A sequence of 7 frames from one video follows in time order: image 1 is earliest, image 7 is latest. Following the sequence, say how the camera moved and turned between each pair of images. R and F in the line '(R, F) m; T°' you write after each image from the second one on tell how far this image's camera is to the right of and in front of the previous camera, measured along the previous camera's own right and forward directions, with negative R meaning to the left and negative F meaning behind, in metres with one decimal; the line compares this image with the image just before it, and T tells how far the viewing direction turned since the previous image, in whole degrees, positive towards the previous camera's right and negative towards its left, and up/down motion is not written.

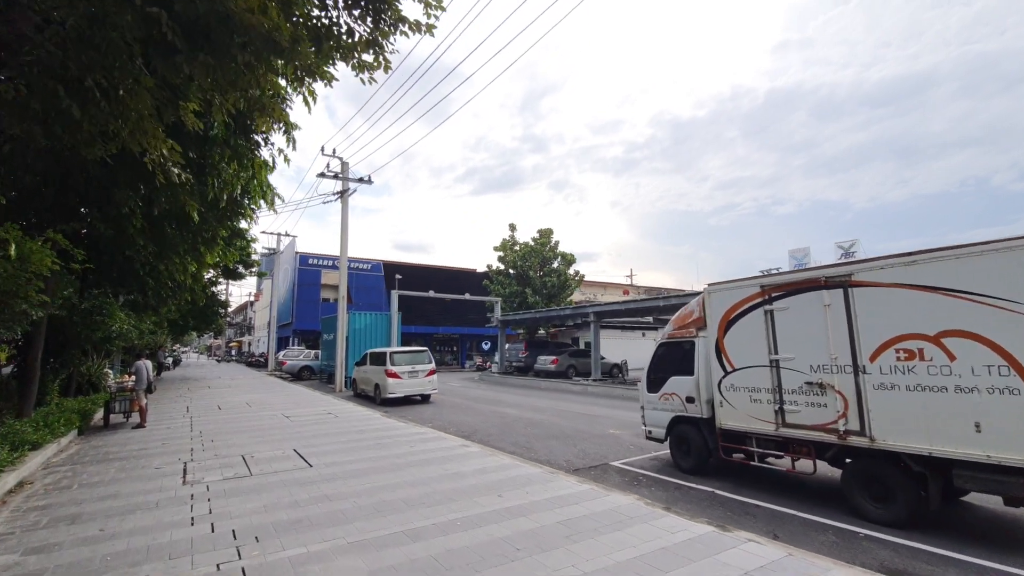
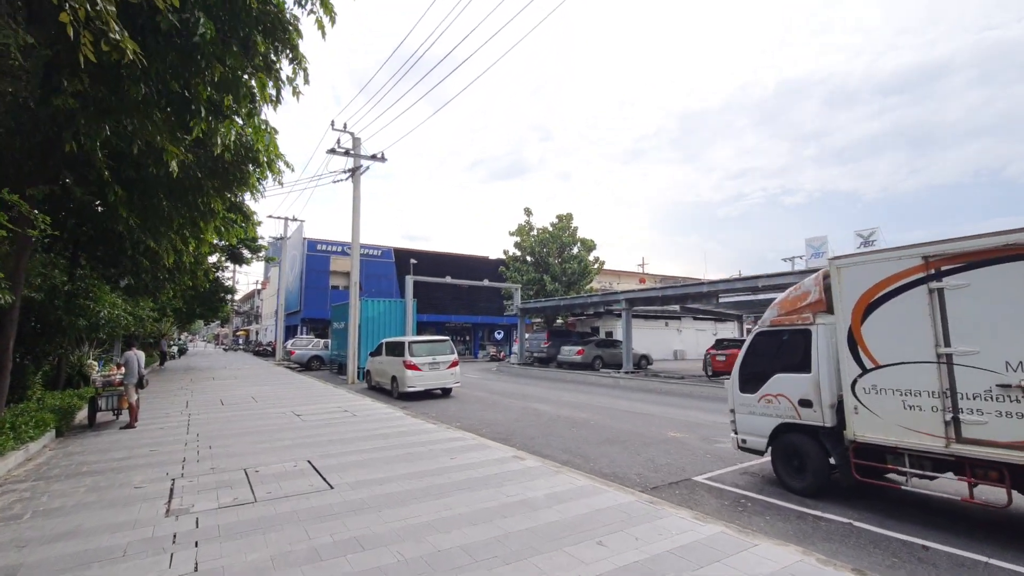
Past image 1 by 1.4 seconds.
(-0.6, +1.5) m; -1°
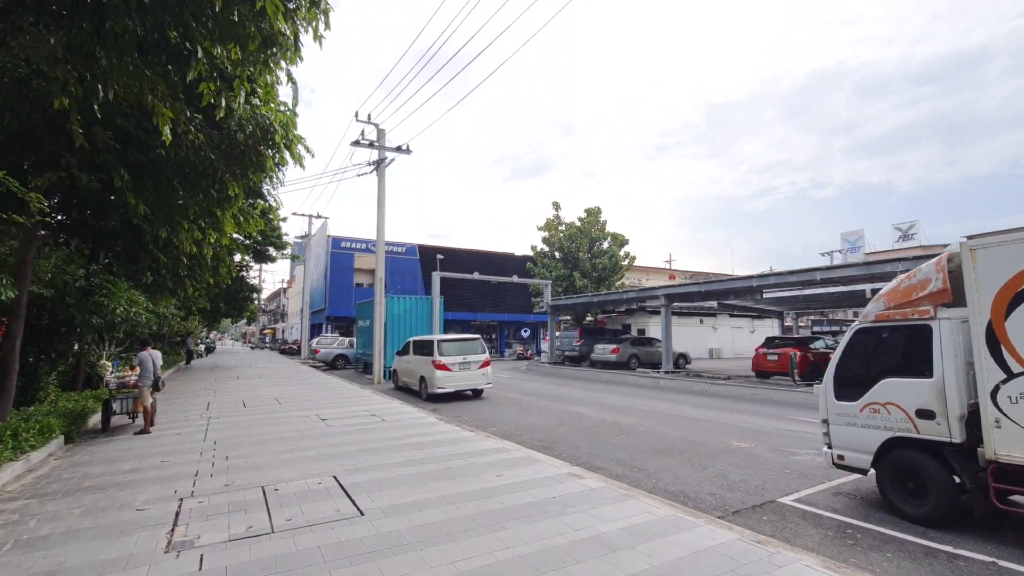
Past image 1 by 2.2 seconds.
(-0.3, +0.9) m; -2°
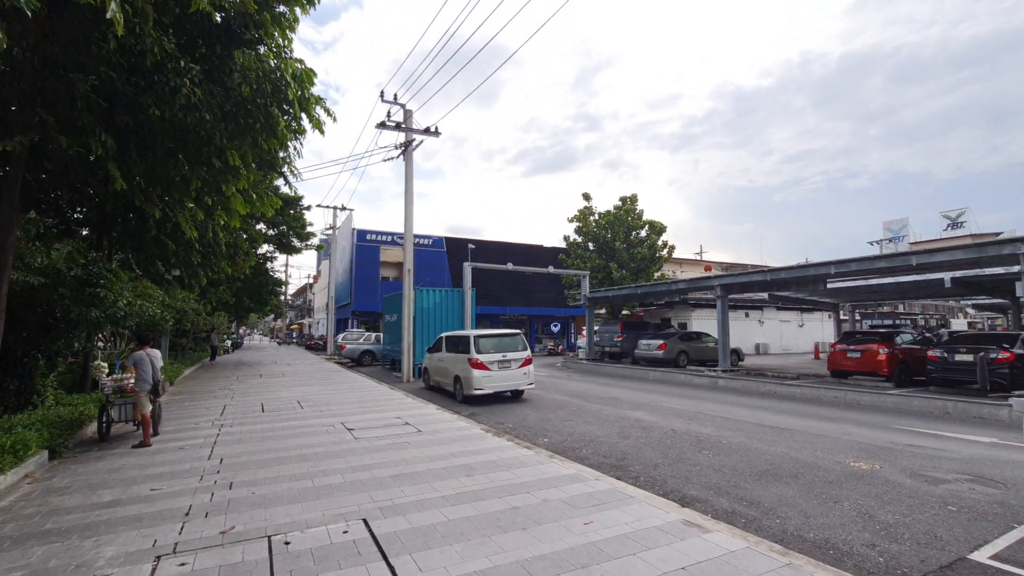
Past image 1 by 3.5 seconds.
(-0.5, +1.5) m; -2°
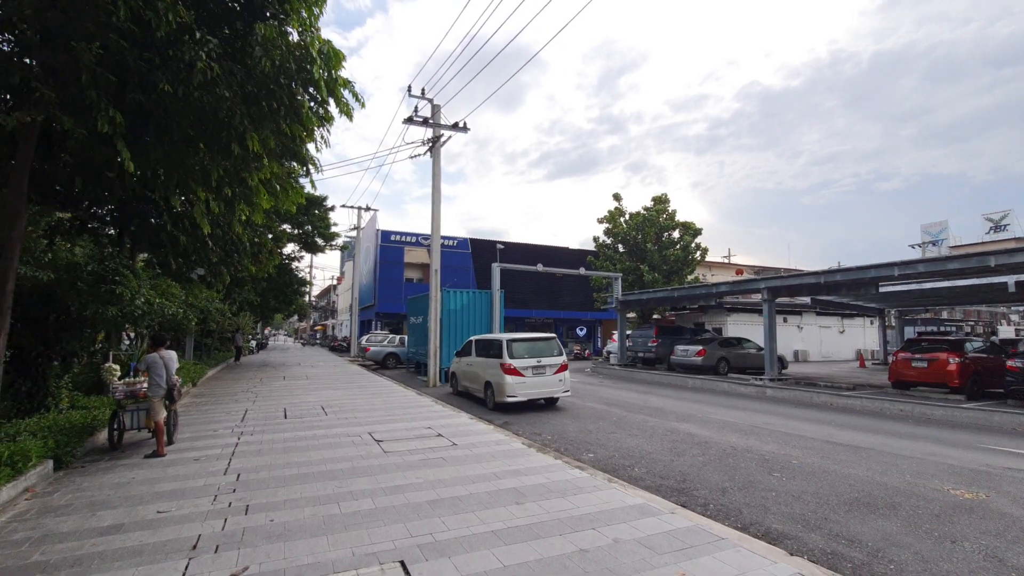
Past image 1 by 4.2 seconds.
(-0.3, +0.7) m; -2°
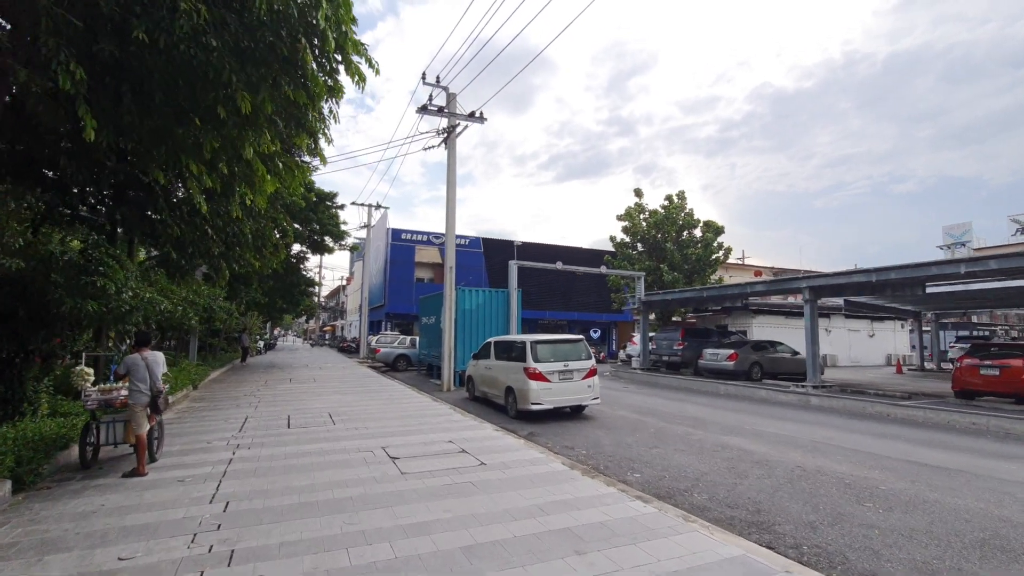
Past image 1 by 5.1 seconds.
(-0.3, +1.0) m; -1°
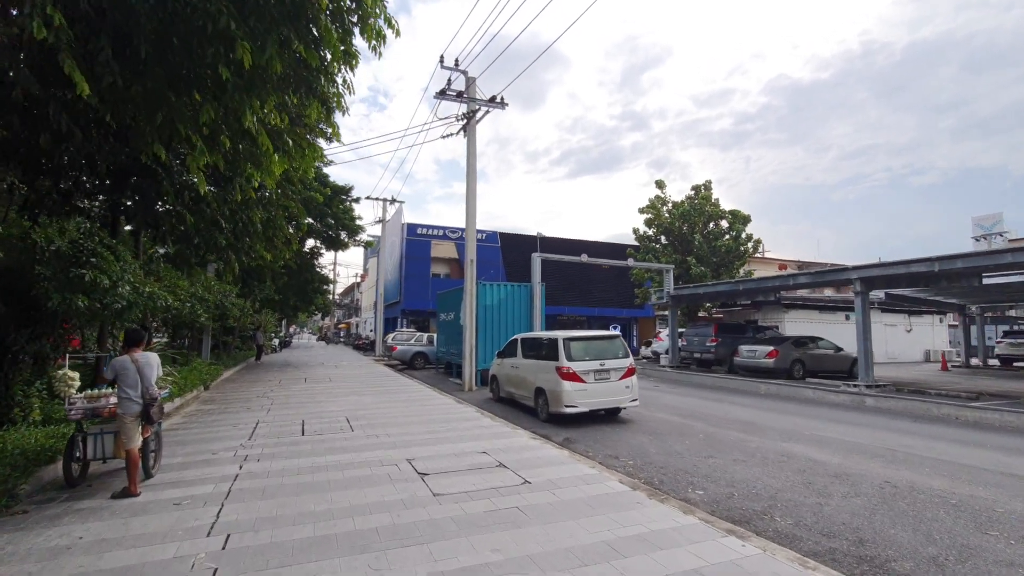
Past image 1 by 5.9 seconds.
(-0.3, +0.9) m; -1°
